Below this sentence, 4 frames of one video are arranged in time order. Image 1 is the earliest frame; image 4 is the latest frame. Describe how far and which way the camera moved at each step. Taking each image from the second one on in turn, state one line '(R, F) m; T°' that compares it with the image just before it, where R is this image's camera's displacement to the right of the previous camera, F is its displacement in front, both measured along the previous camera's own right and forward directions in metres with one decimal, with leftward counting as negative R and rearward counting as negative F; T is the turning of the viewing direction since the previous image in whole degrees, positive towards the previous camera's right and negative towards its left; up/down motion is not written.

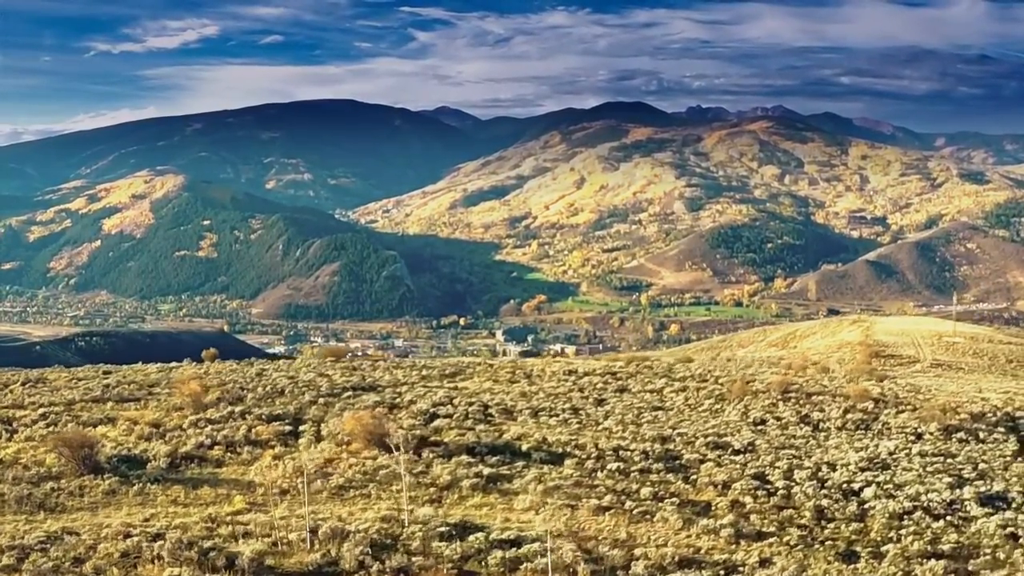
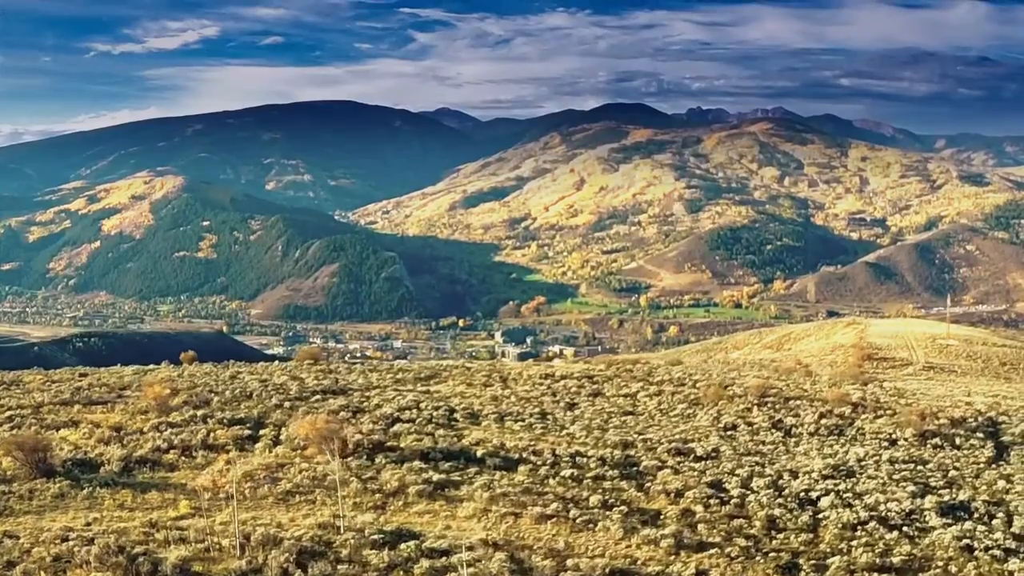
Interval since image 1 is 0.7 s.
(+0.7, +0.3) m; 0°
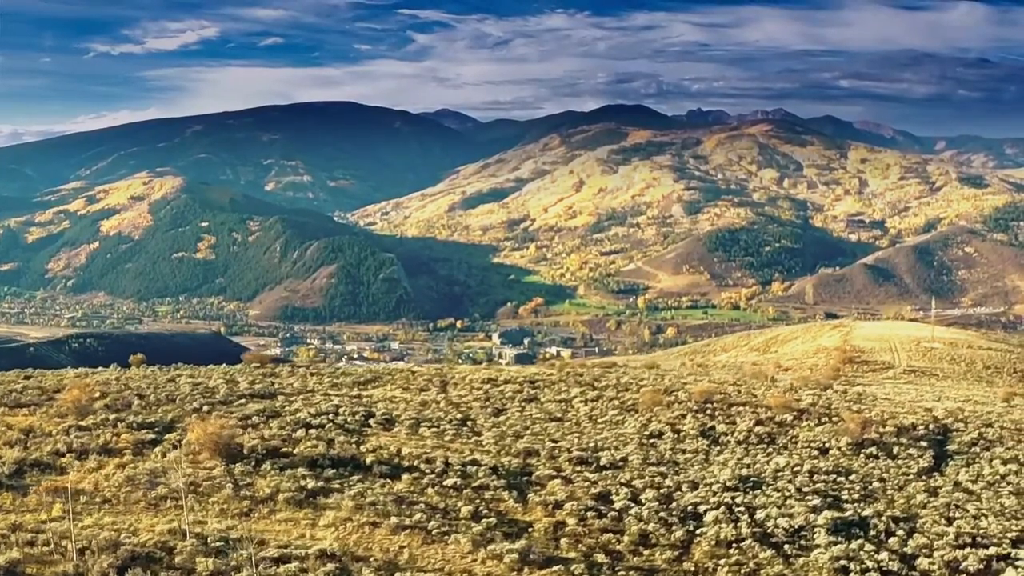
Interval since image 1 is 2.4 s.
(+1.8, +0.6) m; 0°
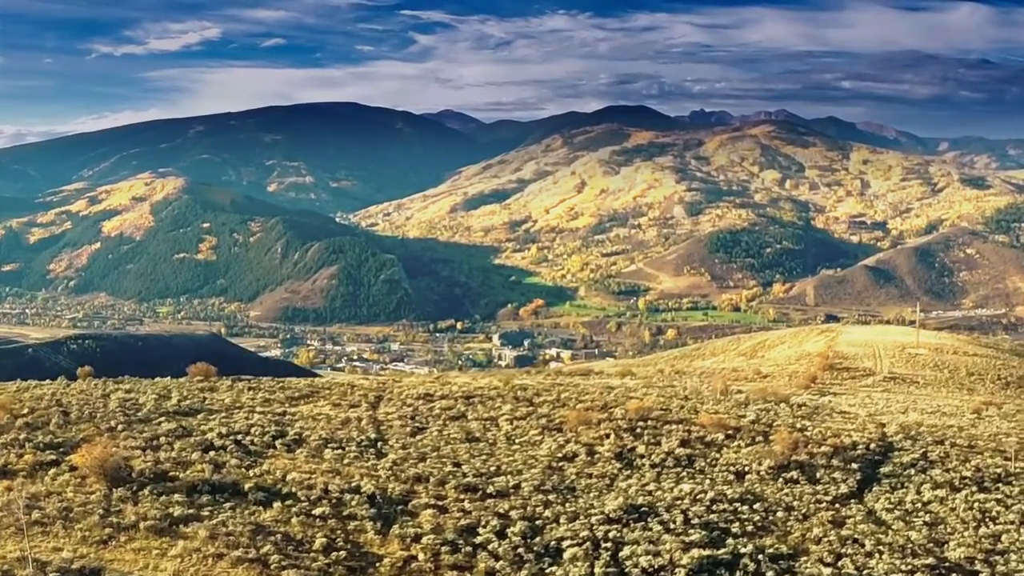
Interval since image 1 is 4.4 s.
(+2.0, +0.4) m; 0°
